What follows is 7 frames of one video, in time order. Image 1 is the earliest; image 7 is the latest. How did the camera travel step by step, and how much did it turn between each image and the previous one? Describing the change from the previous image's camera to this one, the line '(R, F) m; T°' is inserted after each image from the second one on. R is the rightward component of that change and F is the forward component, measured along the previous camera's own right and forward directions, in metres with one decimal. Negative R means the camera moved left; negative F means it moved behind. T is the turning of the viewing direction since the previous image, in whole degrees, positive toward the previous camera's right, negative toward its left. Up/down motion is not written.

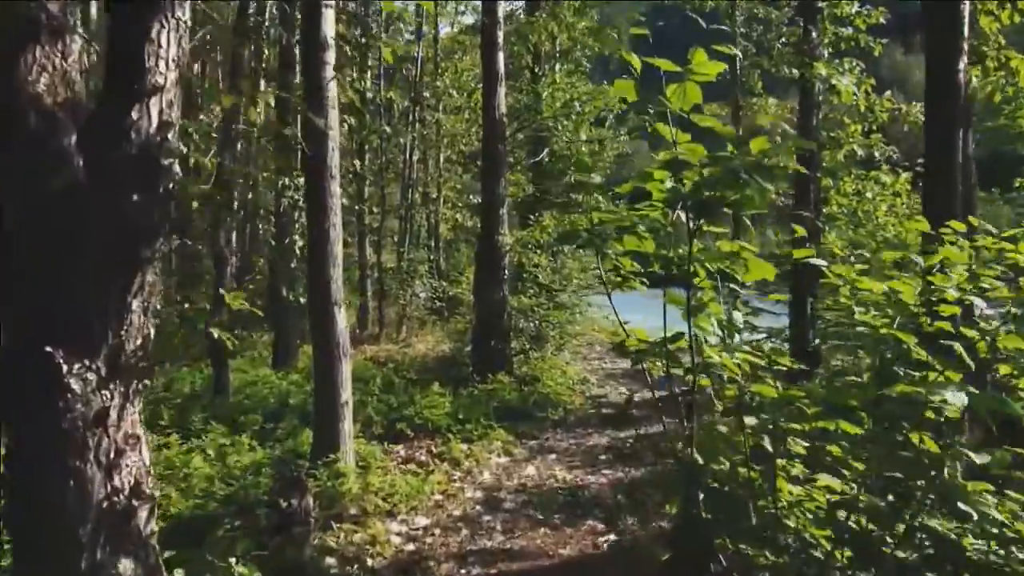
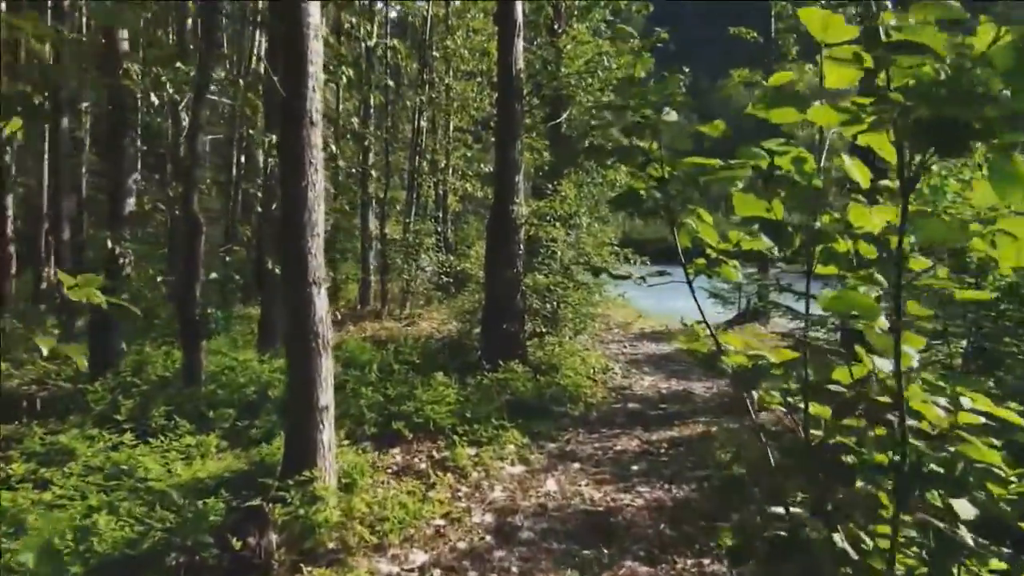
(-0.1, +1.4) m; 0°
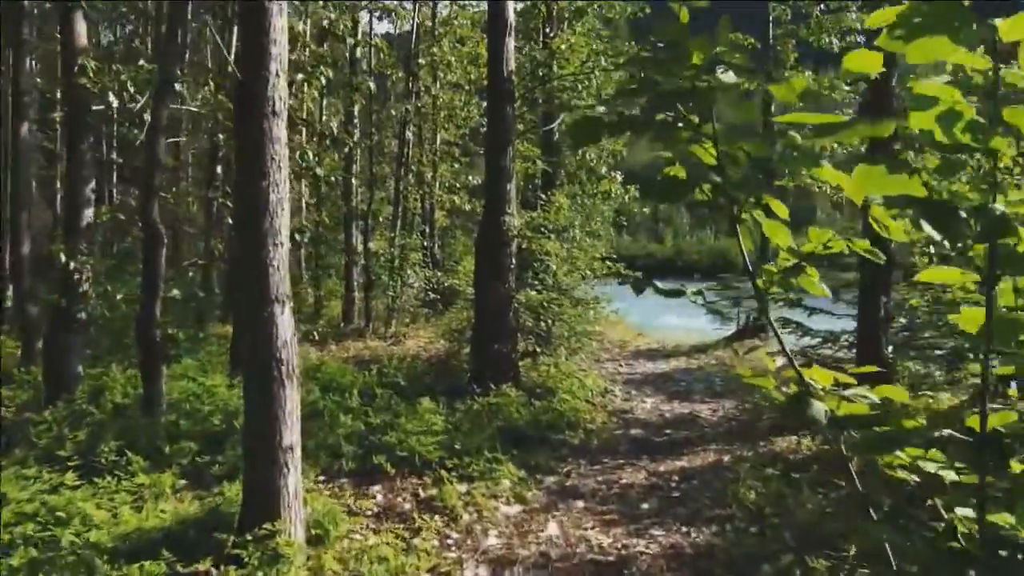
(0.0, +0.8) m; +1°
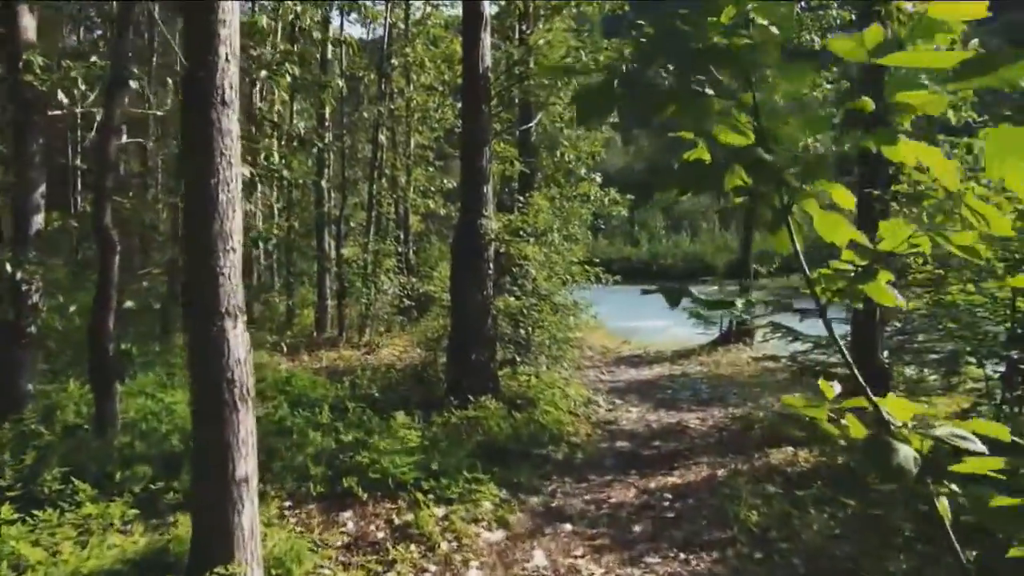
(0.0, +0.5) m; +1°
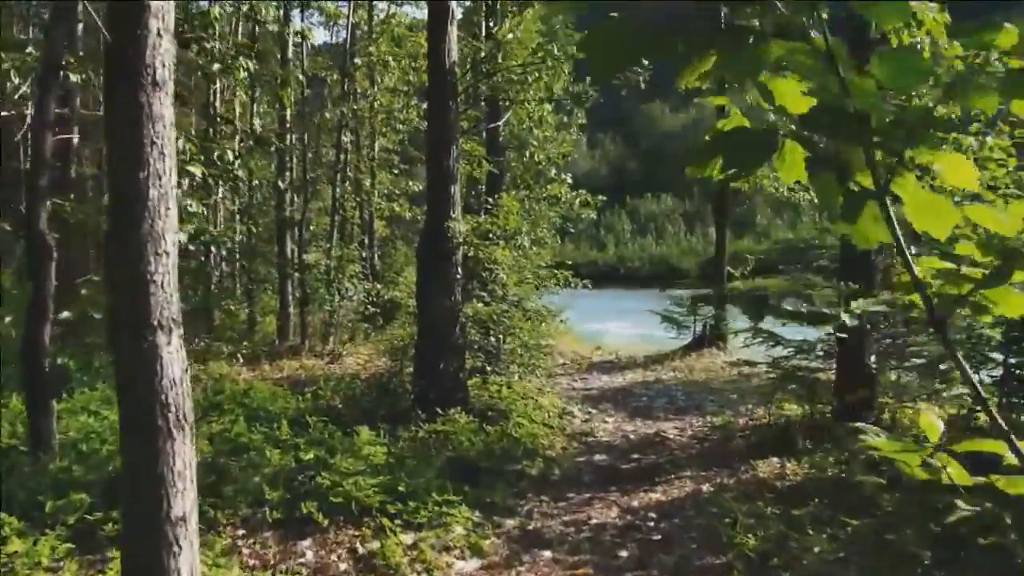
(0.0, +0.5) m; +2°
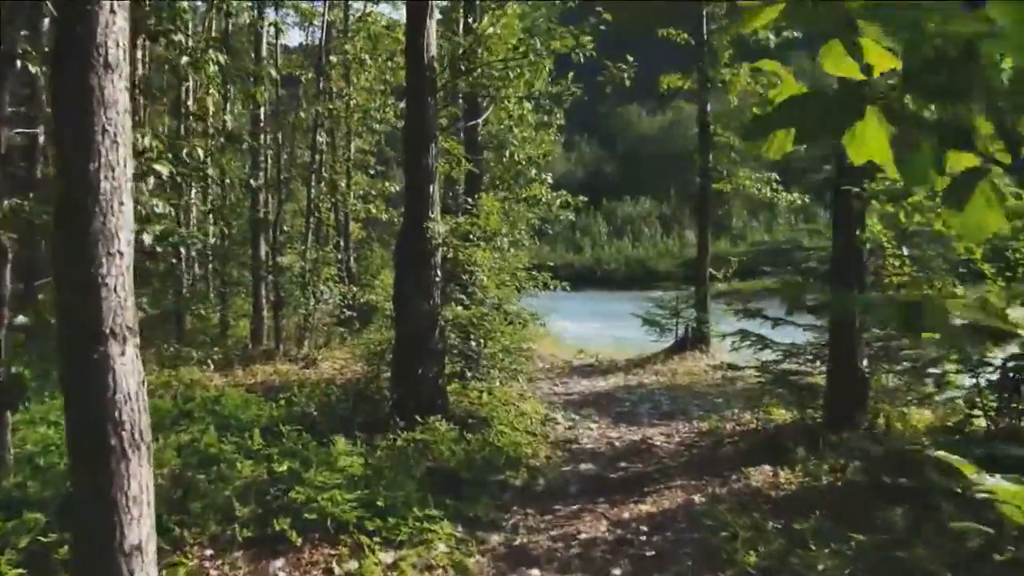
(0.0, +0.3) m; +1°
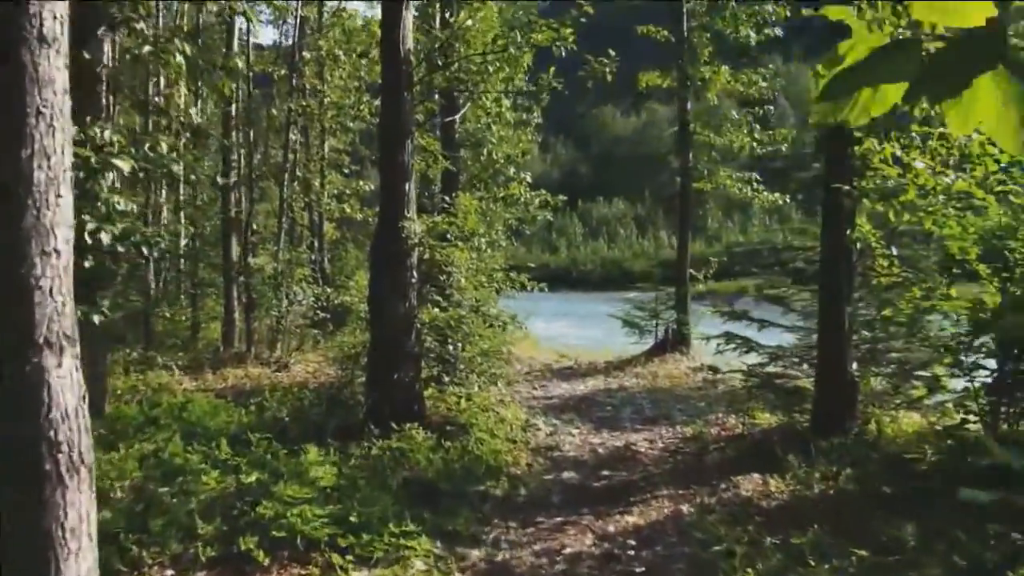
(0.0, +0.3) m; +1°
